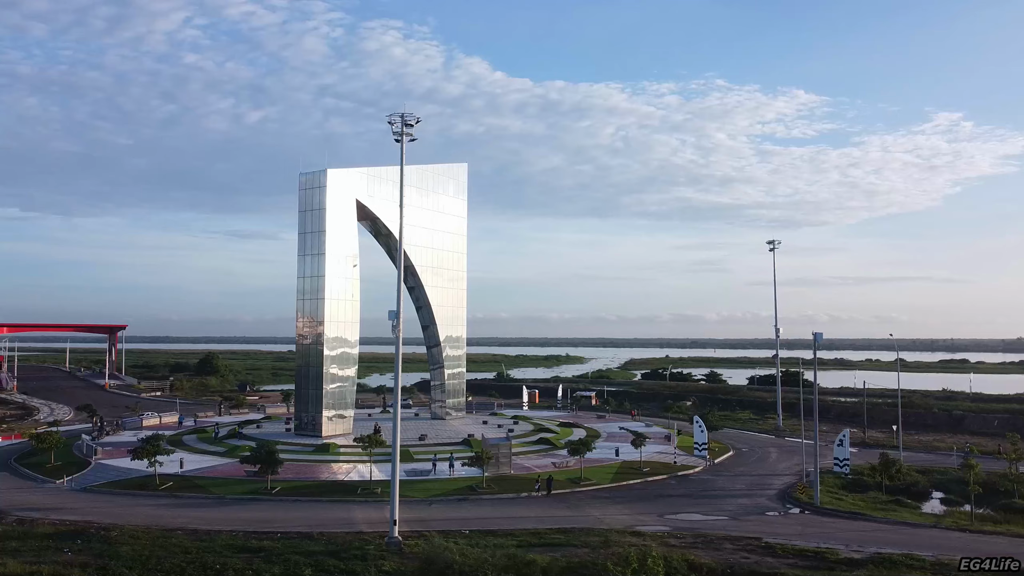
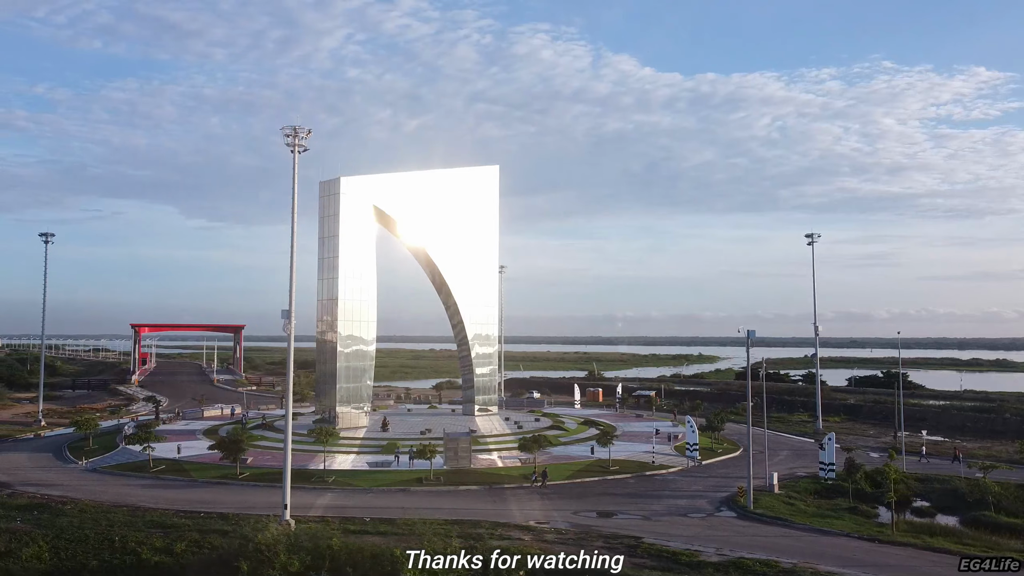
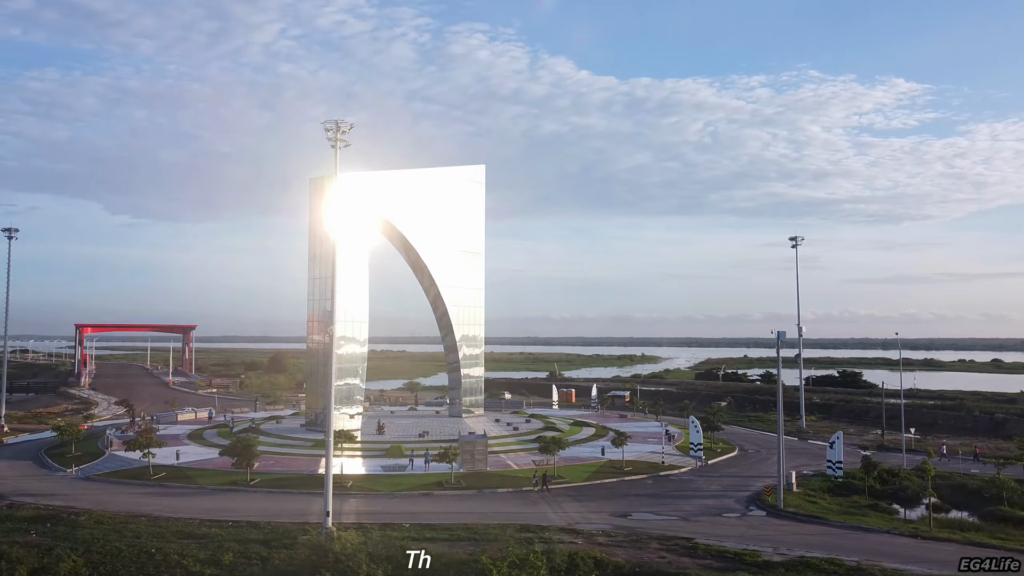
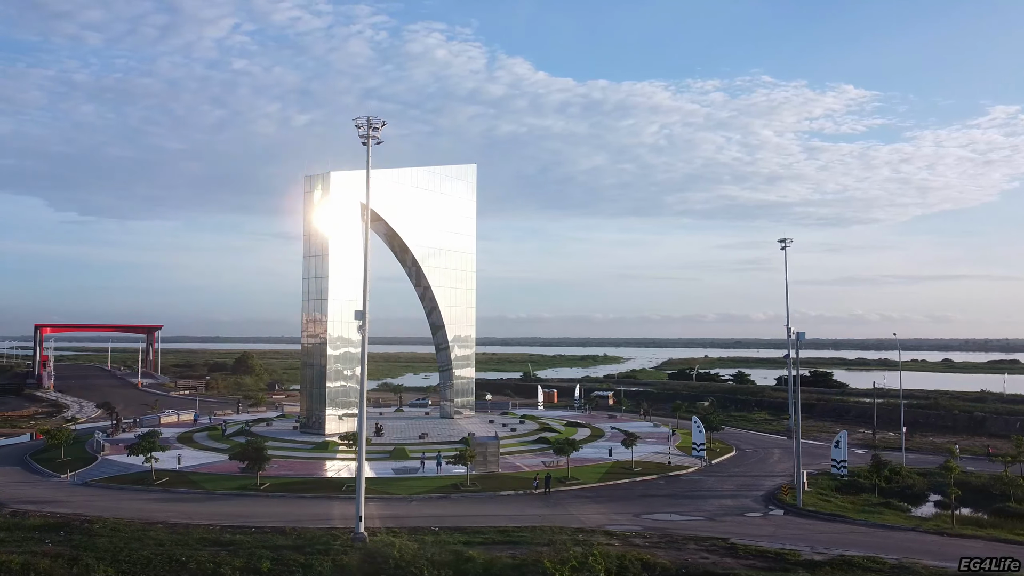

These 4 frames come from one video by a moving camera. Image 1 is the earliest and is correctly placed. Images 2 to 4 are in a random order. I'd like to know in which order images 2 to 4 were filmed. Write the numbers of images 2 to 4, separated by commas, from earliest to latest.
4, 3, 2
